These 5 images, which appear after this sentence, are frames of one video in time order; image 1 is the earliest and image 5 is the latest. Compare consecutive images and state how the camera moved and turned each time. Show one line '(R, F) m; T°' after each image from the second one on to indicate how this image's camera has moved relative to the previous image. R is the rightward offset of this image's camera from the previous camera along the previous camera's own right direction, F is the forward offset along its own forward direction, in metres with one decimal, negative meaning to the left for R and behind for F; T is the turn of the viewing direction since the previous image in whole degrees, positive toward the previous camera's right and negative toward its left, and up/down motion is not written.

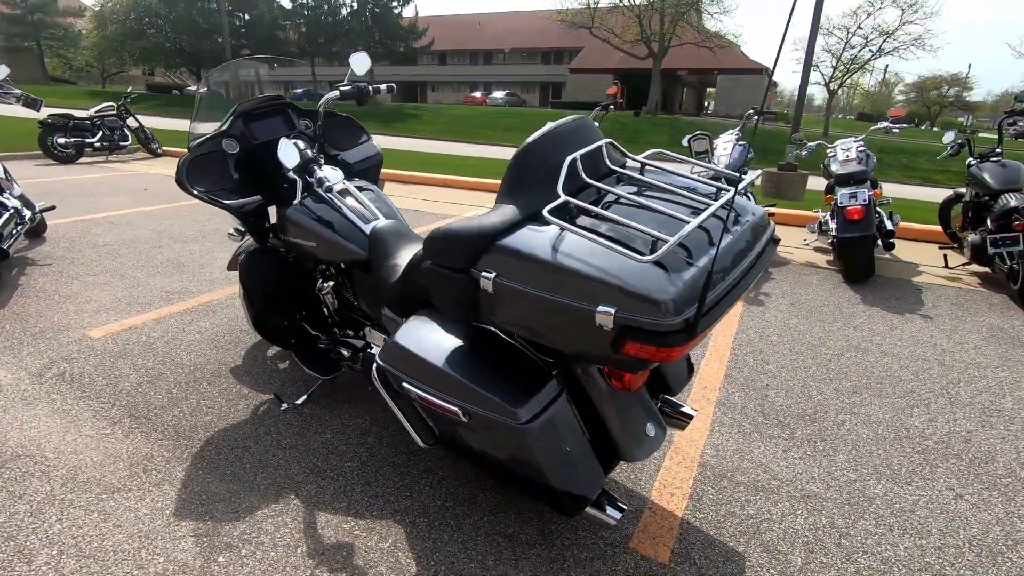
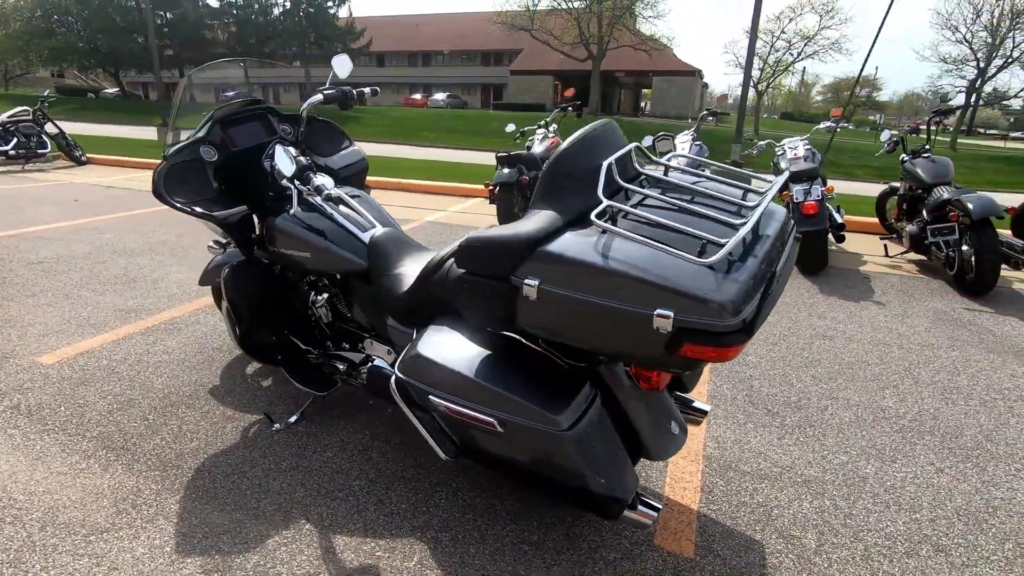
(-0.3, 0.0) m; +6°
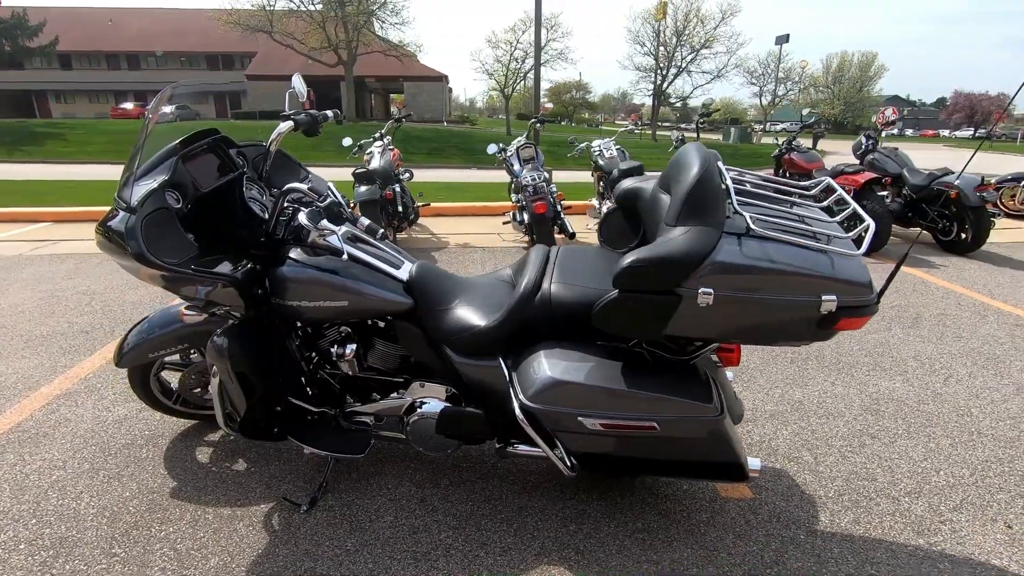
(-1.2, +0.2) m; +24°
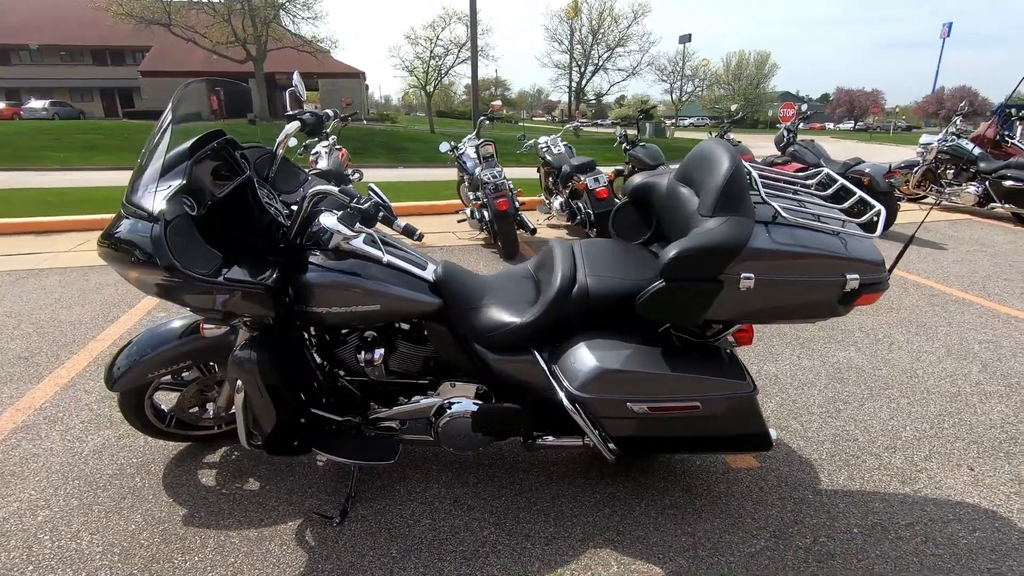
(-0.4, 0.0) m; +8°
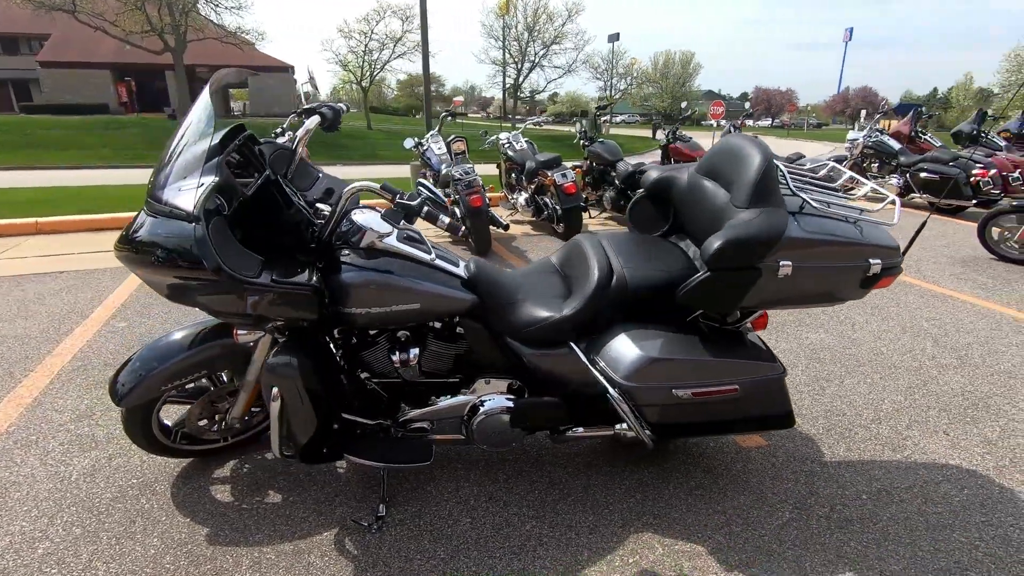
(-0.4, 0.0) m; +6°
